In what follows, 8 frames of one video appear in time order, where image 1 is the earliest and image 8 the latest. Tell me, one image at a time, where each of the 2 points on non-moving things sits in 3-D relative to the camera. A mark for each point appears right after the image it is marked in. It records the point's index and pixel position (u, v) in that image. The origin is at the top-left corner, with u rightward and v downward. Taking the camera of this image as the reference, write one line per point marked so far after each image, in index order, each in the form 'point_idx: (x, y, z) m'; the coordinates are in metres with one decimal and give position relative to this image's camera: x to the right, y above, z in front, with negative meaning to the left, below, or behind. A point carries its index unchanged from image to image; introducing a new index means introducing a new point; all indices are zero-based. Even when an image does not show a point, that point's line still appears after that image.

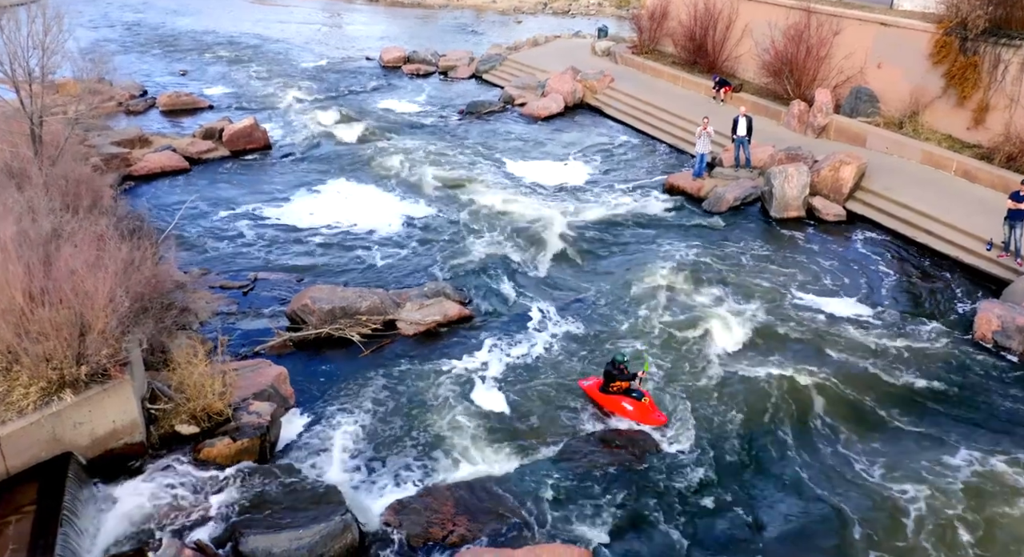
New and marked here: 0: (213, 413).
0: (-4.3, -1.9, +12.5) m
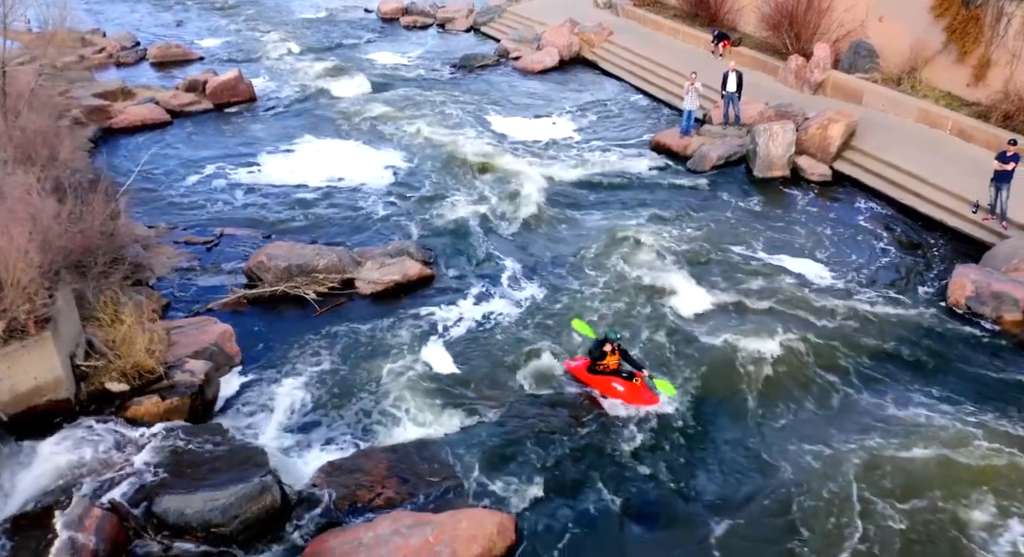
0: (-5.2, -1.3, +12.4) m
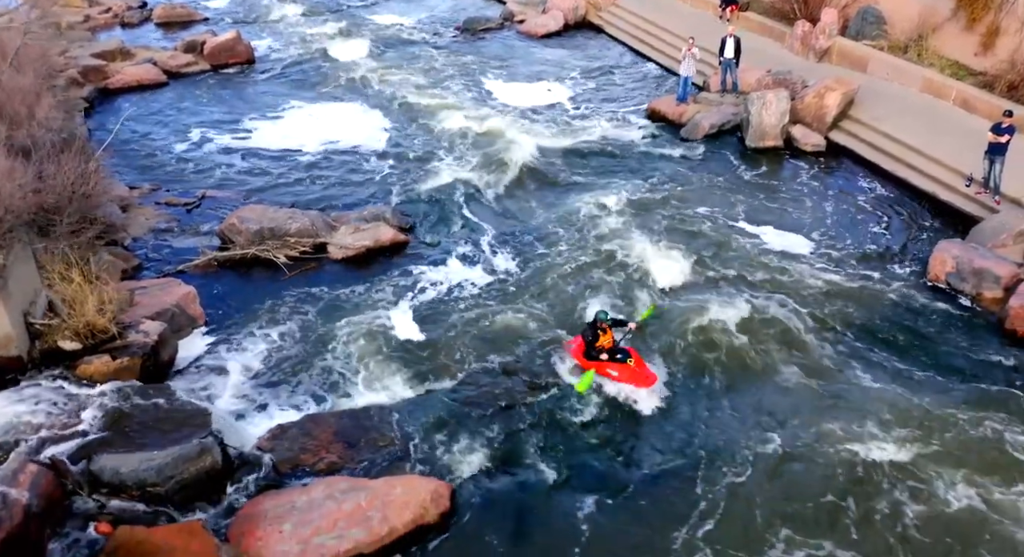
0: (-5.9, -0.7, +12.5) m
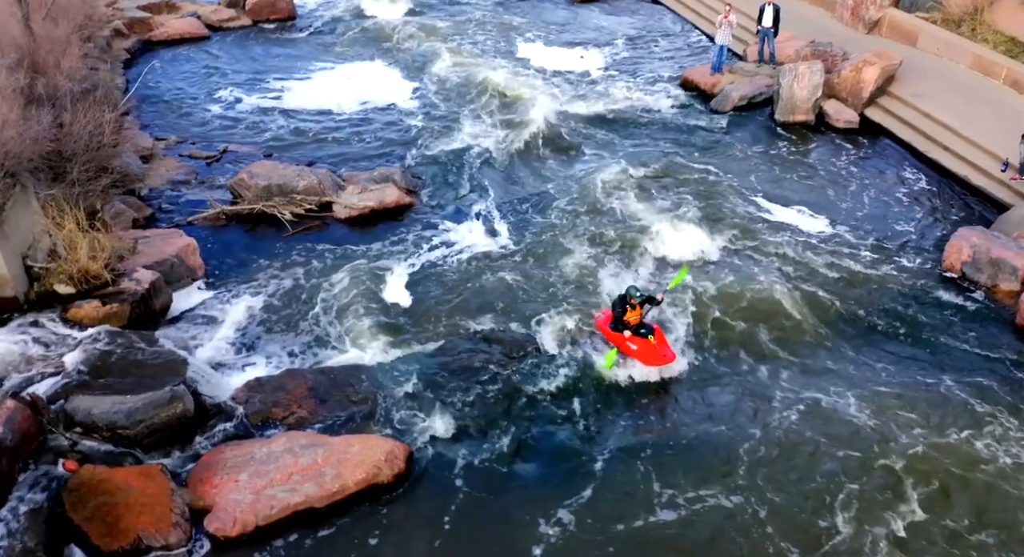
0: (-6.3, 0.0, +13.0) m
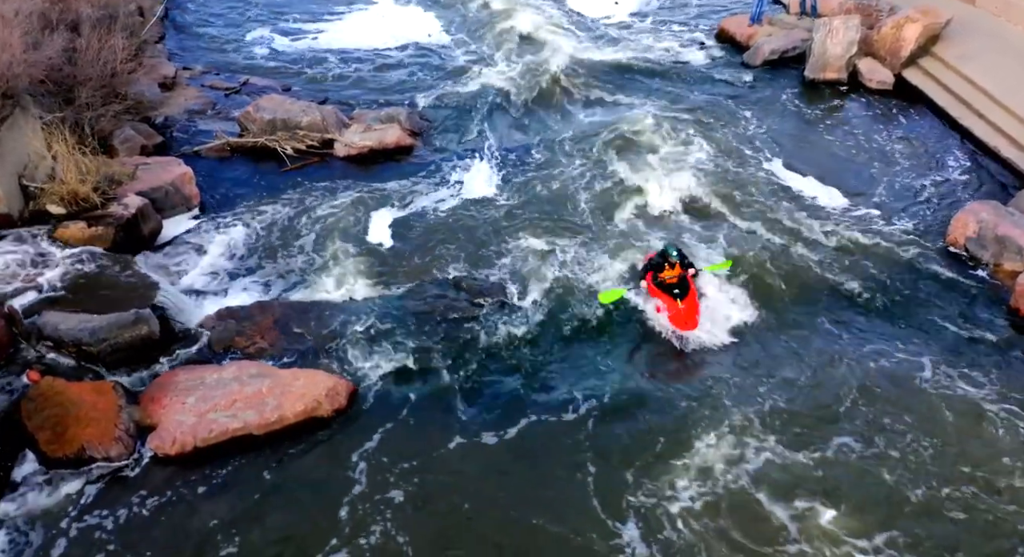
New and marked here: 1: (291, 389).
0: (-6.7, +1.2, +13.5) m
1: (-2.8, -1.4, +11.1) m
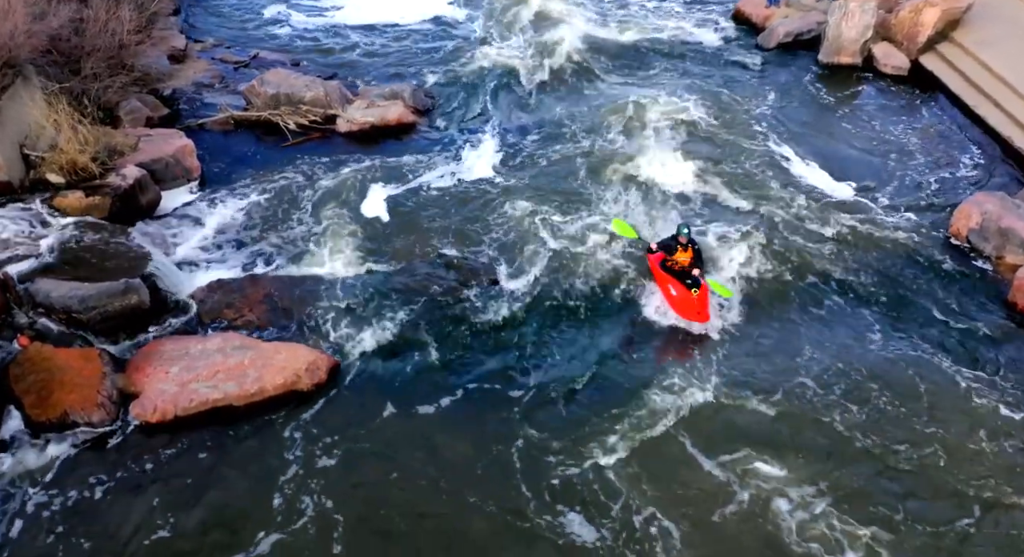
0: (-6.8, +1.7, +13.7) m
1: (-3.1, -1.1, +11.3) m
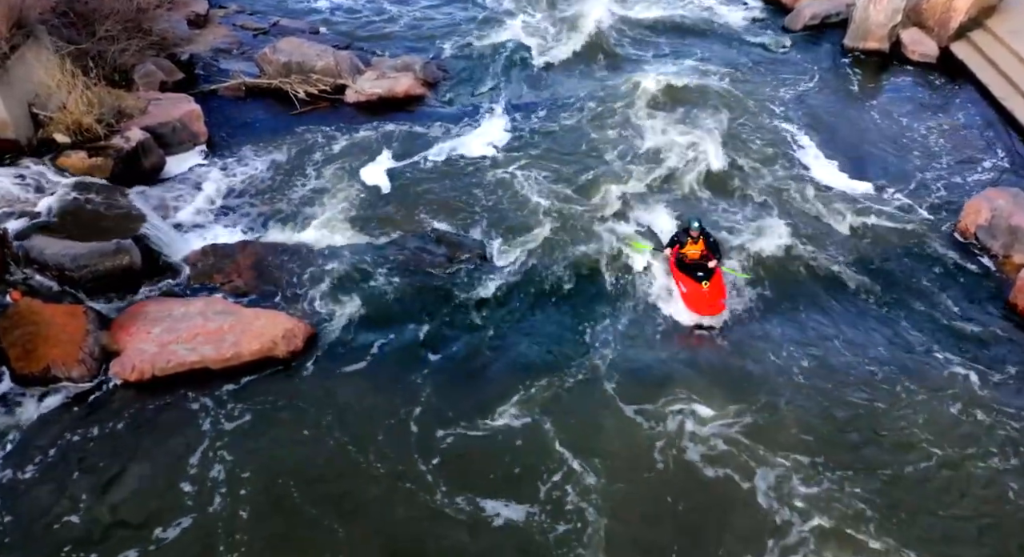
0: (-6.8, +2.4, +14.0) m
1: (-3.4, -0.6, +11.4) m
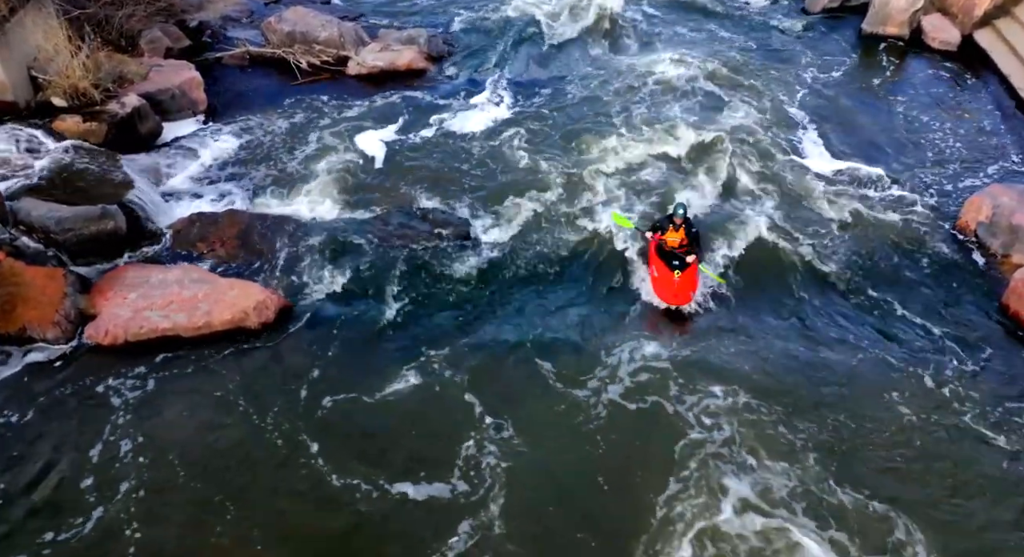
0: (-7.0, +3.0, +14.2) m
1: (-3.8, -0.2, +11.5) m
